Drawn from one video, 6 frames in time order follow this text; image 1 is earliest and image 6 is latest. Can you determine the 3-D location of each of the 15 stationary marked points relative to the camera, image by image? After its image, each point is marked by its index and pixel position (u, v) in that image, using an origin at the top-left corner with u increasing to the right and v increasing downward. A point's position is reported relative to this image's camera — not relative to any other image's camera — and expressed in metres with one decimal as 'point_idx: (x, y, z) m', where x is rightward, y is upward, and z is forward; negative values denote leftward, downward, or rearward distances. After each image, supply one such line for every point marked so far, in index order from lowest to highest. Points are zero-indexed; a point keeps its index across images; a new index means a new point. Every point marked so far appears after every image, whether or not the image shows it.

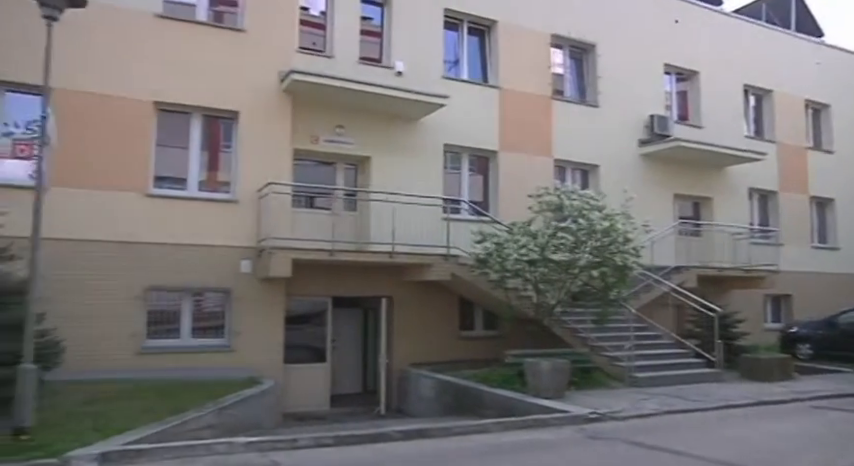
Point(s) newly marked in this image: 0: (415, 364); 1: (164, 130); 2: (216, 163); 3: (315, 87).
0: (-0.2, -2.7, +11.6) m
1: (-4.7, +1.9, +10.3) m
2: (-3.9, +1.3, +10.6) m
3: (-2.0, +2.7, +10.4) m
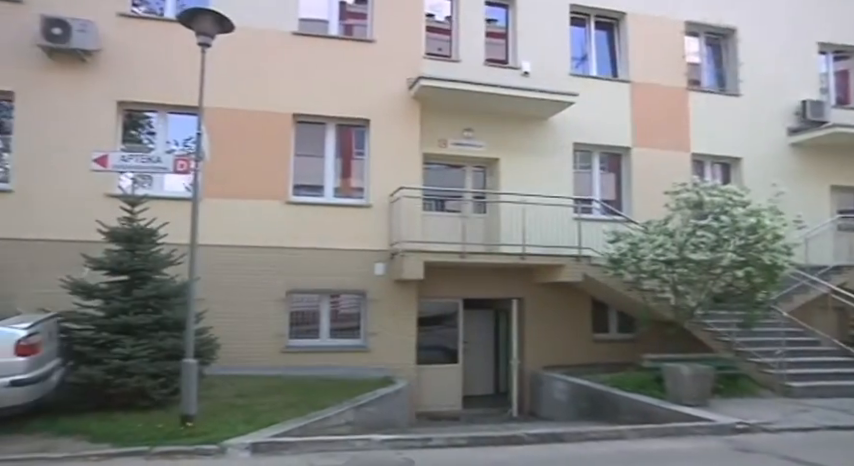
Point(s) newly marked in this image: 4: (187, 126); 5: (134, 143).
0: (+2.4, -2.7, +11.4) m
1: (-2.4, +1.8, +10.9) m
2: (-1.5, +1.2, +11.1) m
3: (+0.3, +2.6, +10.5) m
4: (-4.2, +1.9, +10.2) m
5: (-5.2, +1.6, +10.0) m
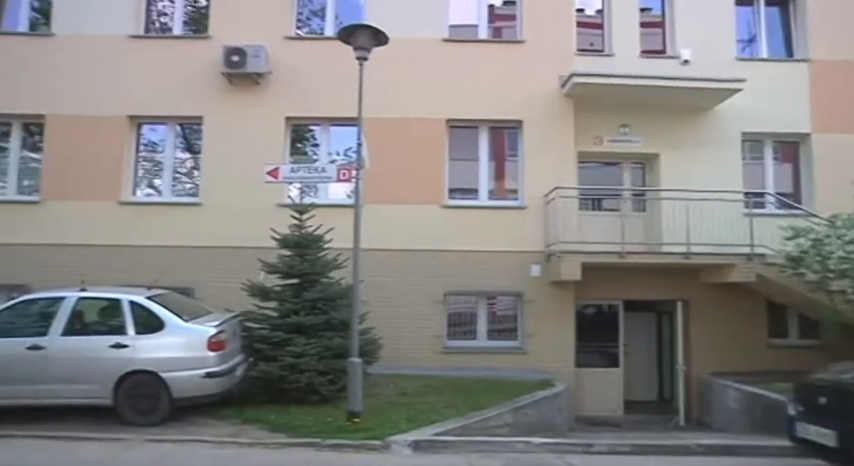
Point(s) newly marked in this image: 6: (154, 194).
0: (+5.4, -2.6, +10.7) m
1: (+0.6, +1.7, +11.1) m
2: (+1.5, +1.2, +11.1) m
3: (+3.1, +2.6, +10.3) m
4: (-1.4, +1.8, +10.8) m
5: (-2.4, +1.5, +10.7) m
6: (-5.0, +0.7, +10.5) m
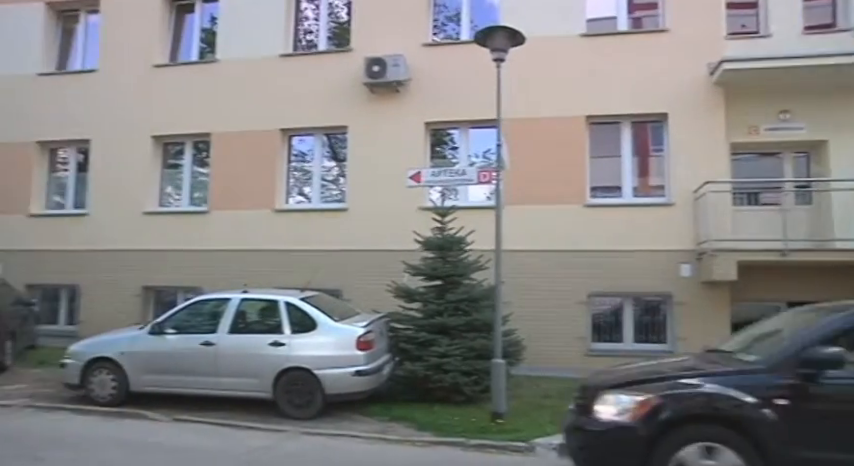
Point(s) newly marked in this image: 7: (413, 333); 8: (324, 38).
0: (+8.0, -2.5, +9.5) m
1: (+3.2, +1.7, +10.8) m
2: (+4.1, +1.2, +10.6) m
3: (+5.5, +2.7, +9.5) m
4: (+1.2, +1.8, +10.9) m
5: (+0.2, +1.4, +10.9) m
6: (-2.4, +0.6, +11.2) m
7: (-0.2, -1.7, +9.8) m
8: (-2.1, +3.9, +11.4) m
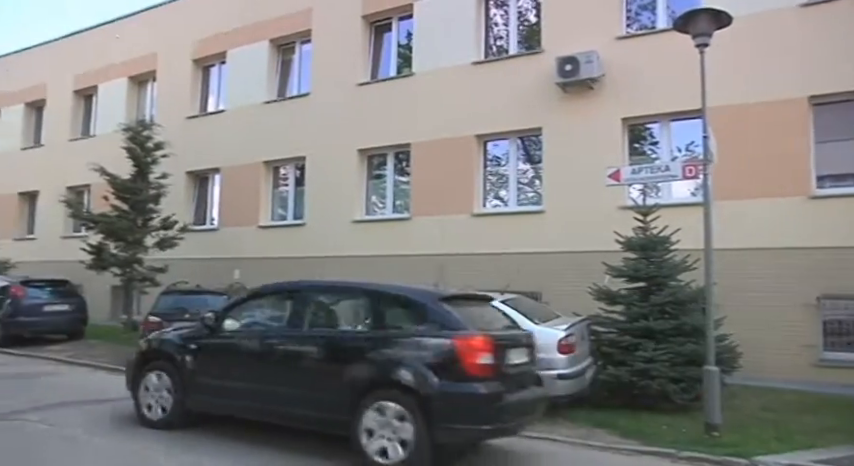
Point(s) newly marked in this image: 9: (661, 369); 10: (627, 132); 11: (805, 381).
0: (+11.2, -2.3, +7.2) m
1: (+6.7, +1.8, +9.6) m
2: (+7.6, +1.3, +9.2) m
3: (+8.6, +2.8, +7.8) m
4: (+4.8, +1.8, +10.1) m
5: (+3.9, +1.4, +10.4) m
6: (+1.4, +0.6, +11.3) m
7: (+3.3, -1.7, +9.5) m
8: (+1.7, +3.8, +11.5) m
9: (+3.9, -2.1, +8.9) m
10: (+3.7, +1.9, +10.5) m
11: (+6.3, -2.4, +9.3) m
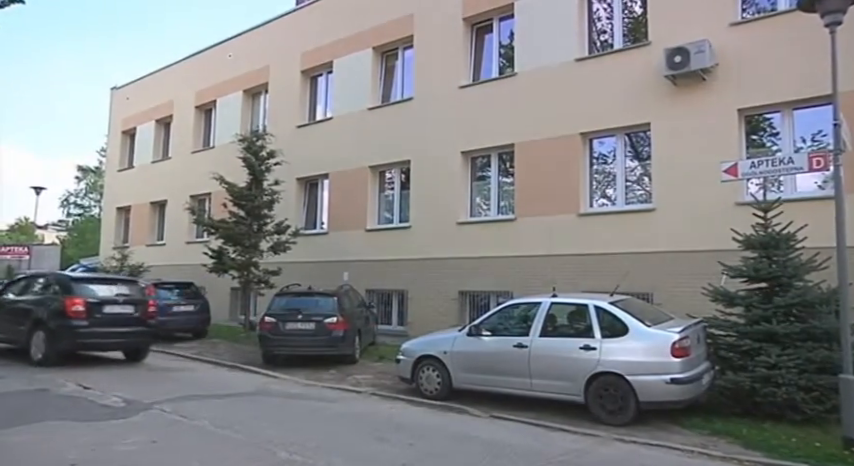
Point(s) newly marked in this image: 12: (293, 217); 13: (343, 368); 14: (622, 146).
0: (+12.6, -2.1, +5.6) m
1: (+8.5, +1.9, +8.7) m
2: (+9.3, +1.4, +8.1) m
3: (+10.1, +2.9, +6.6) m
4: (+6.6, +1.9, +9.4) m
5: (+5.8, +1.5, +9.8) m
6: (+3.5, +0.6, +11.0) m
7: (+5.1, -1.7, +8.9) m
8: (+3.7, +3.9, +11.1) m
9: (+5.7, -2.1, +8.3) m
10: (+5.6, +1.9, +9.9) m
11: (+8.1, -2.3, +8.4) m
12: (-4.0, +0.5, +16.5) m
13: (-1.7, -2.7, +11.4) m
14: (+3.7, +1.7, +11.0) m
